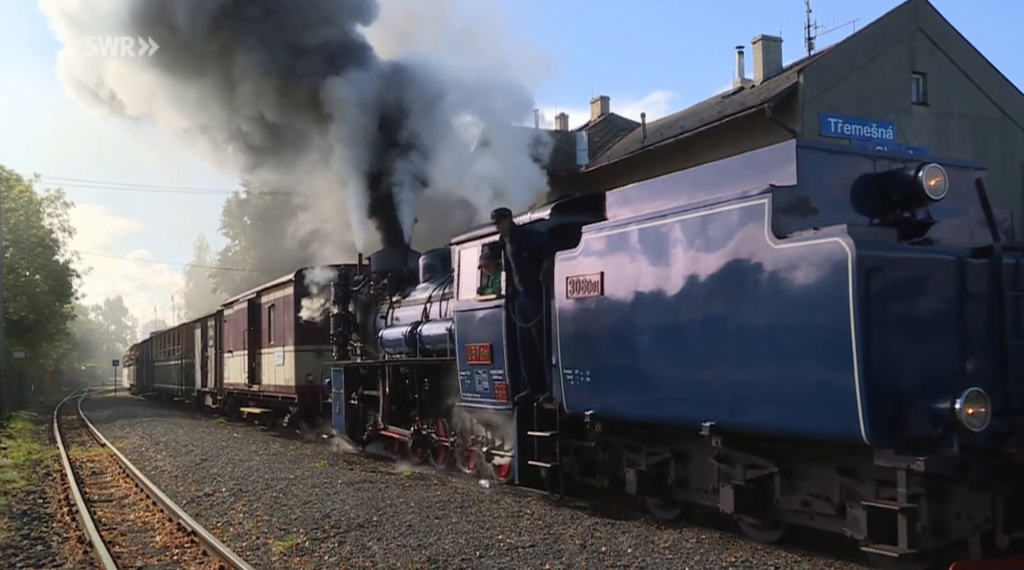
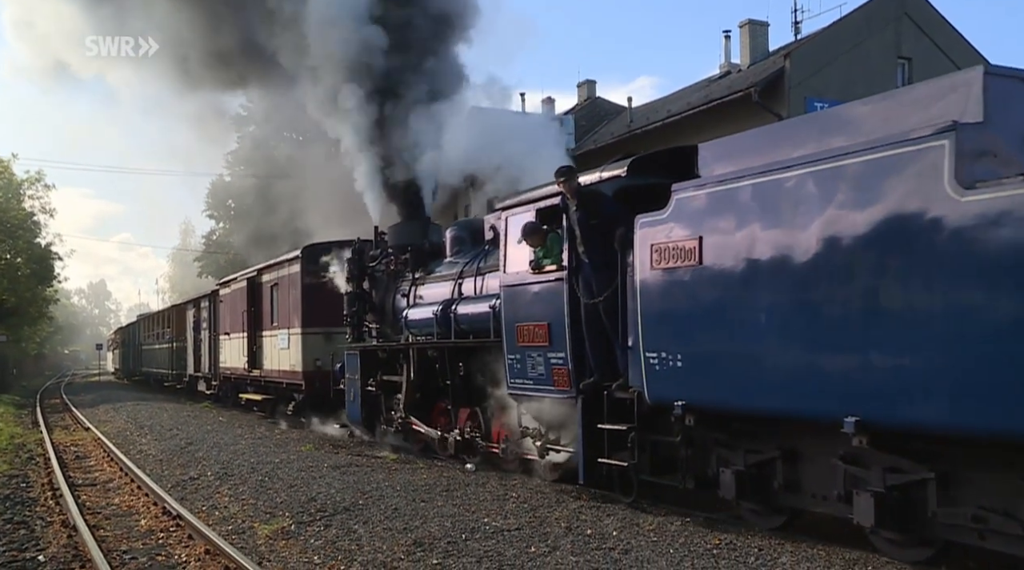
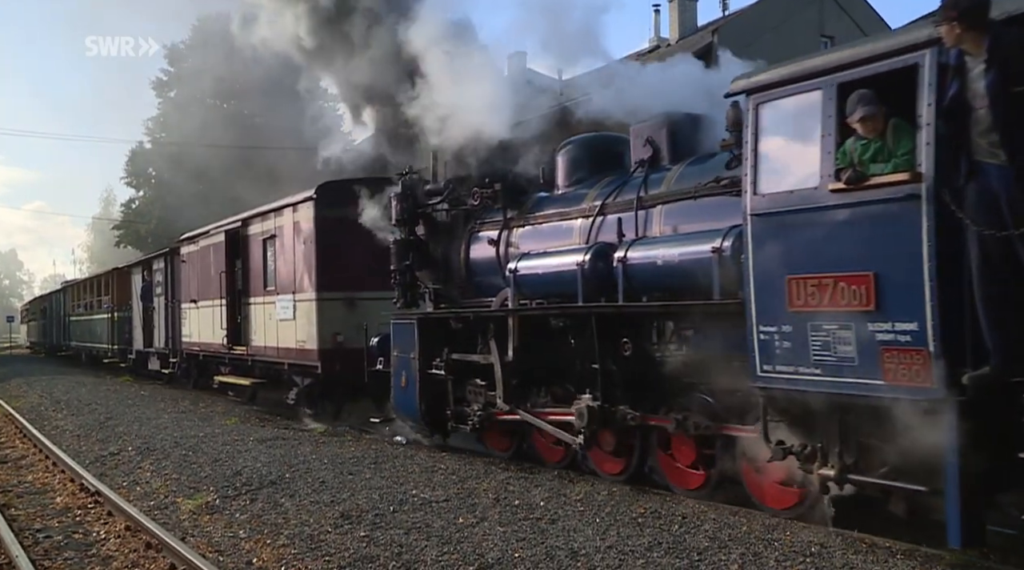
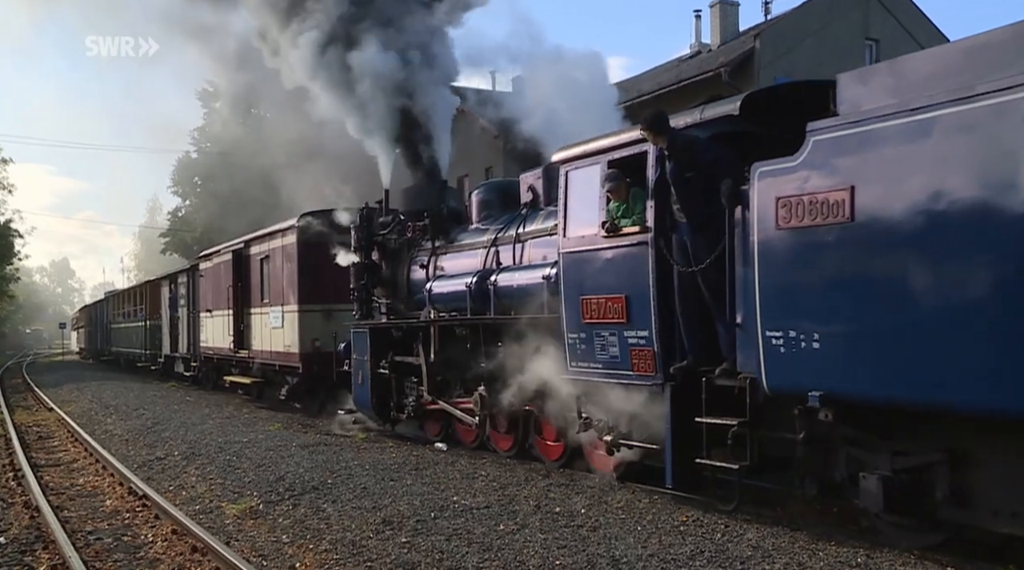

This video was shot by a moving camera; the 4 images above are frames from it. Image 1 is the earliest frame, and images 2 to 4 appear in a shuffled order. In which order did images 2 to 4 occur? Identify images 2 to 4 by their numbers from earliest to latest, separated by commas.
2, 4, 3
